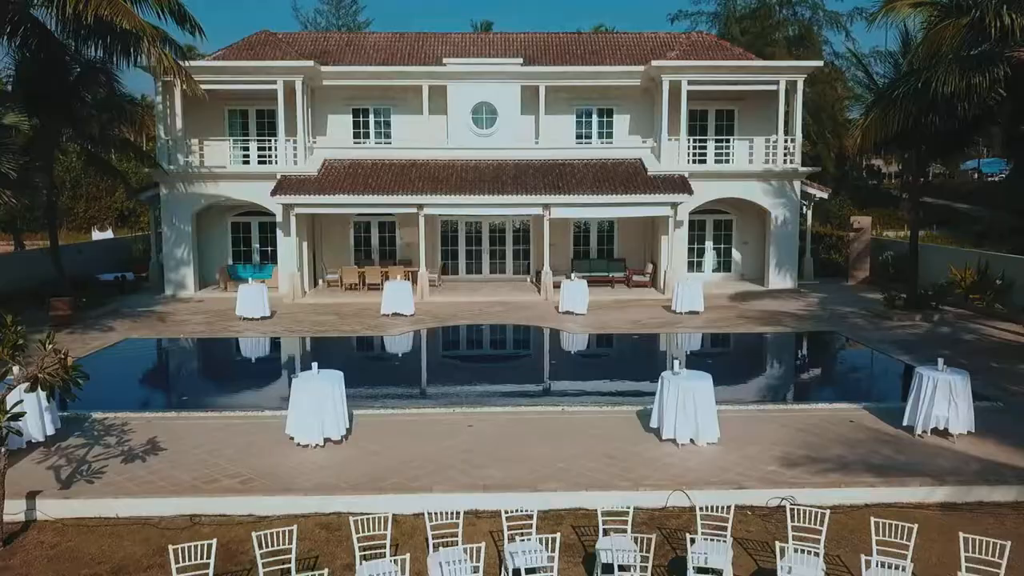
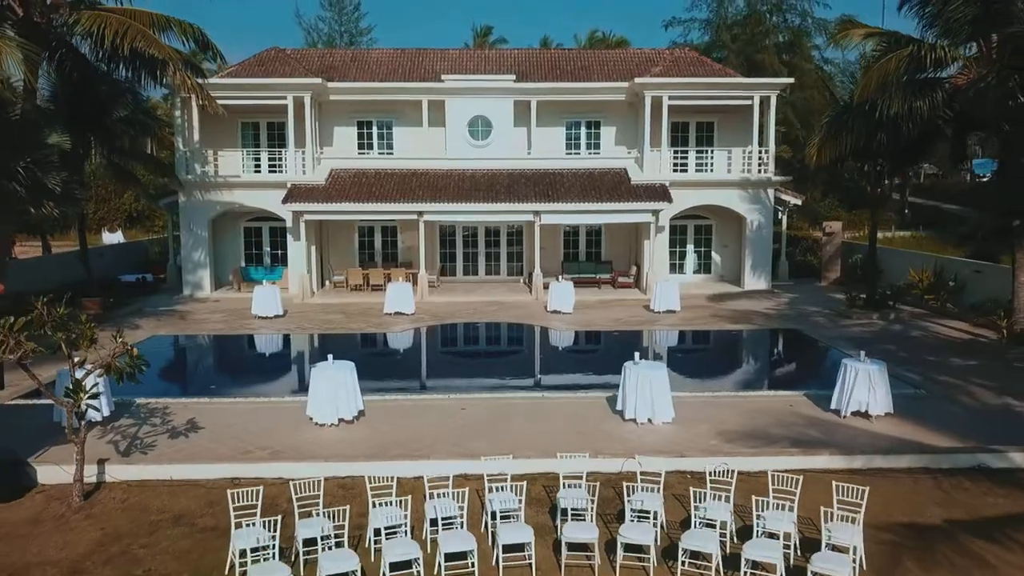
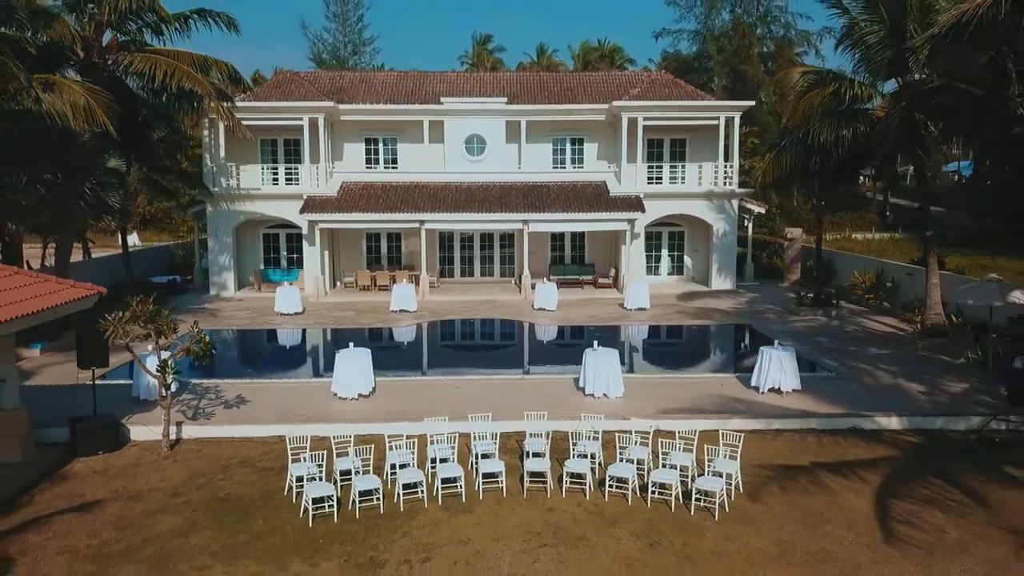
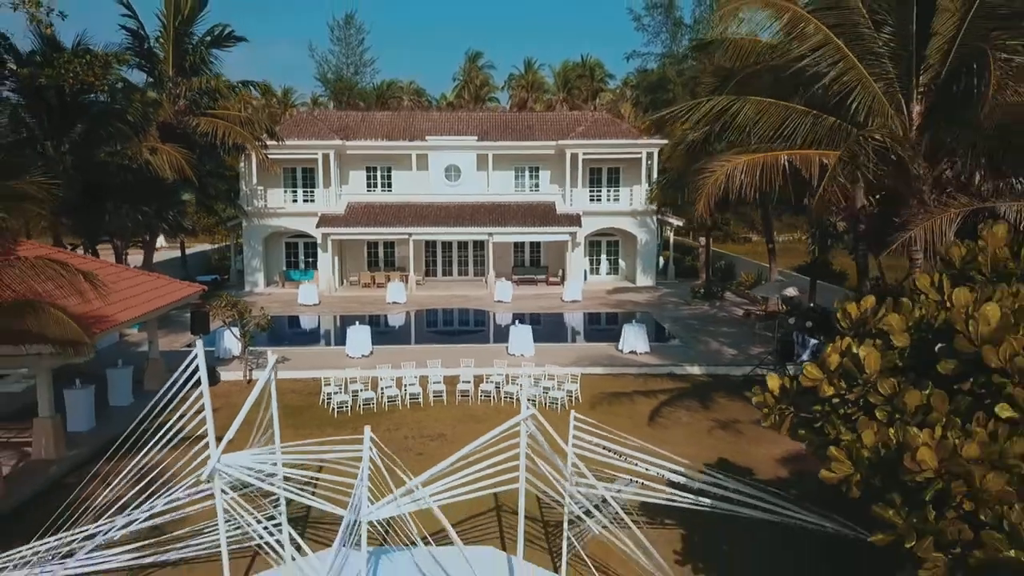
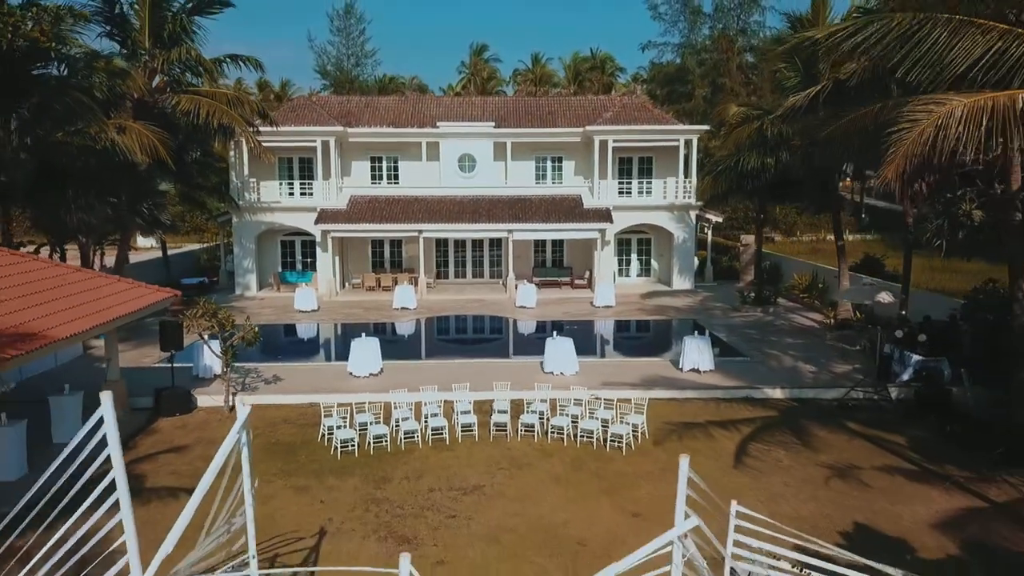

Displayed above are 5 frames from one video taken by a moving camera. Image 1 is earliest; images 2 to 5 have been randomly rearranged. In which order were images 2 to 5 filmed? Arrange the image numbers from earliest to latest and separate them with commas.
2, 3, 5, 4
